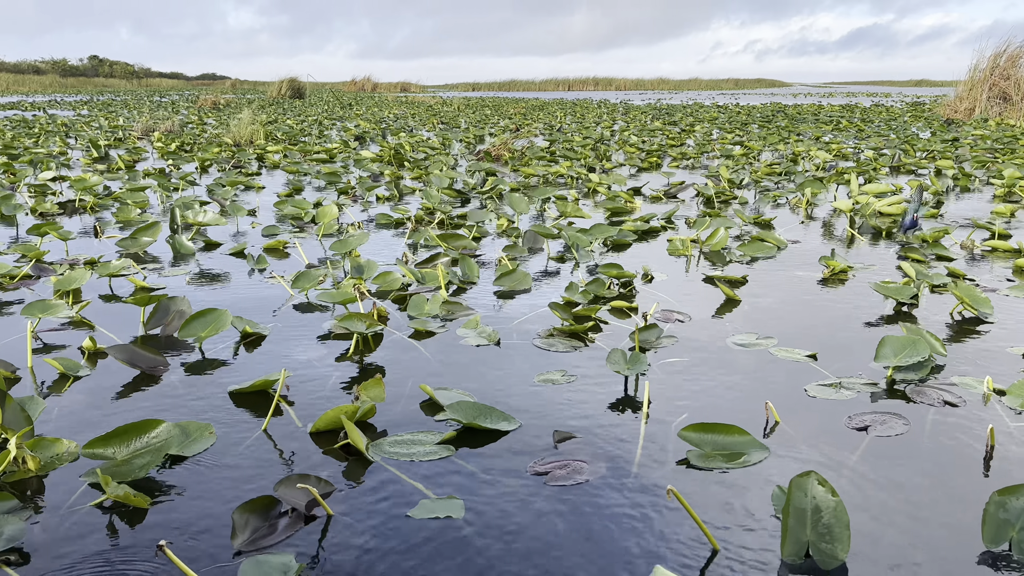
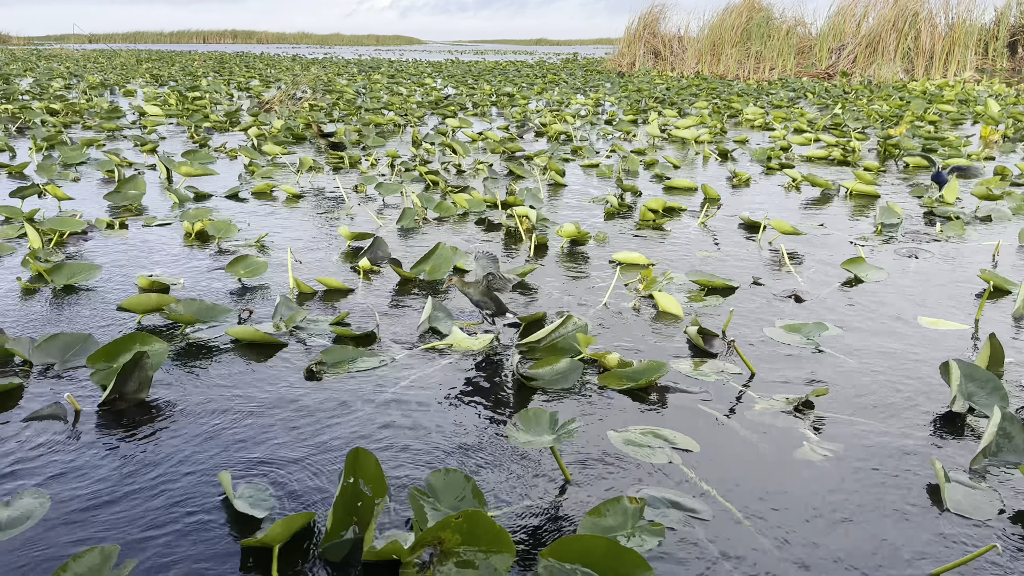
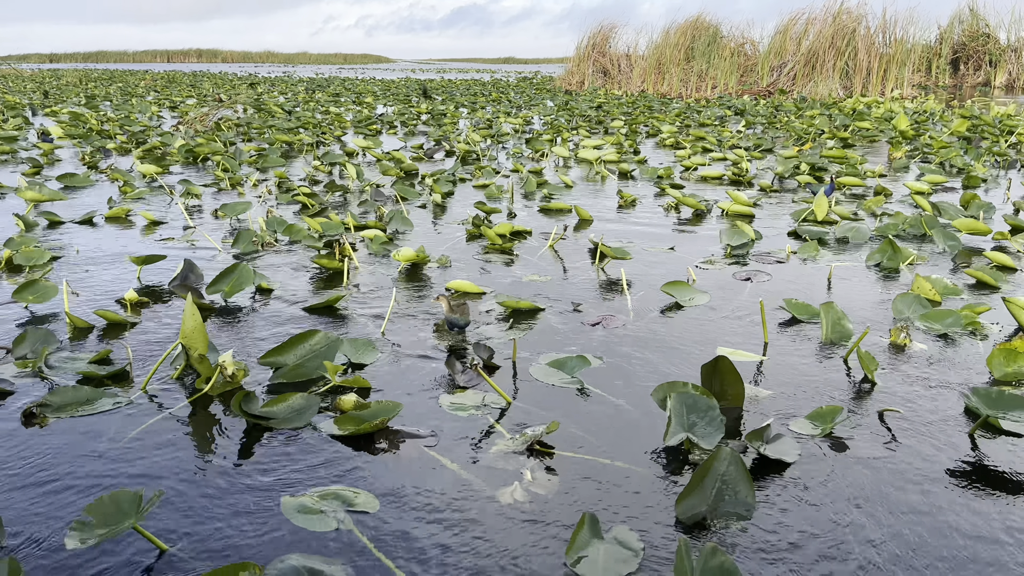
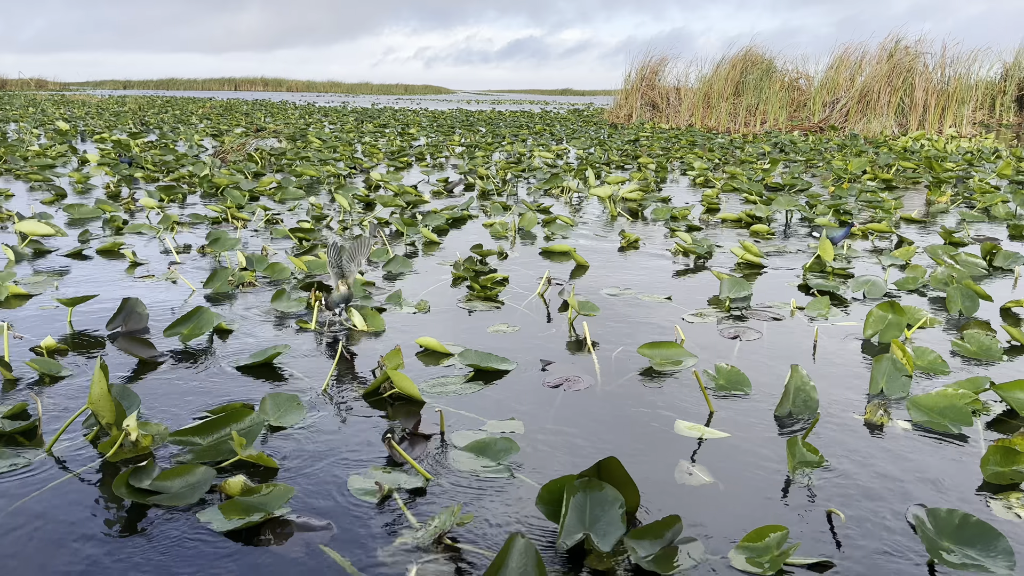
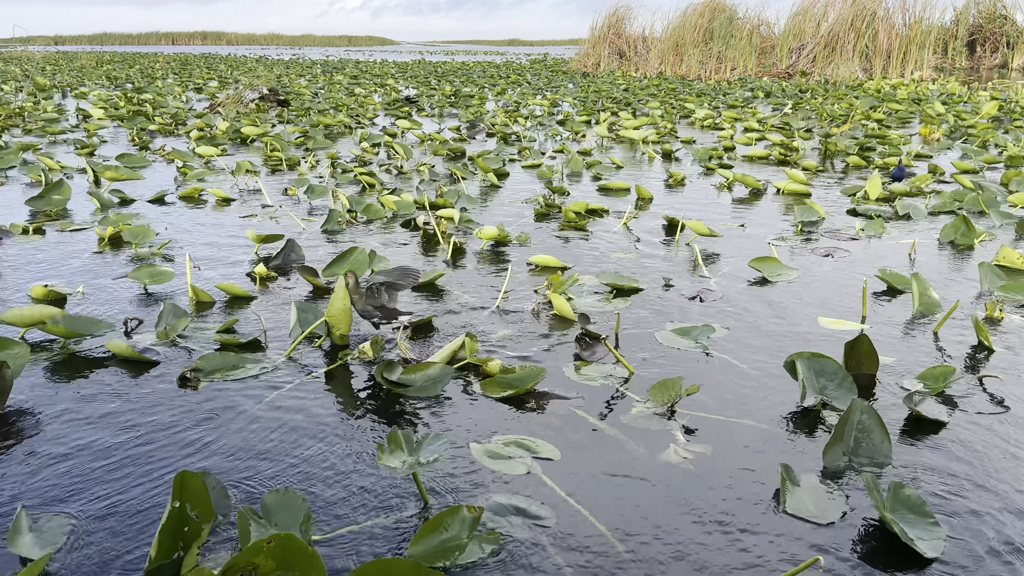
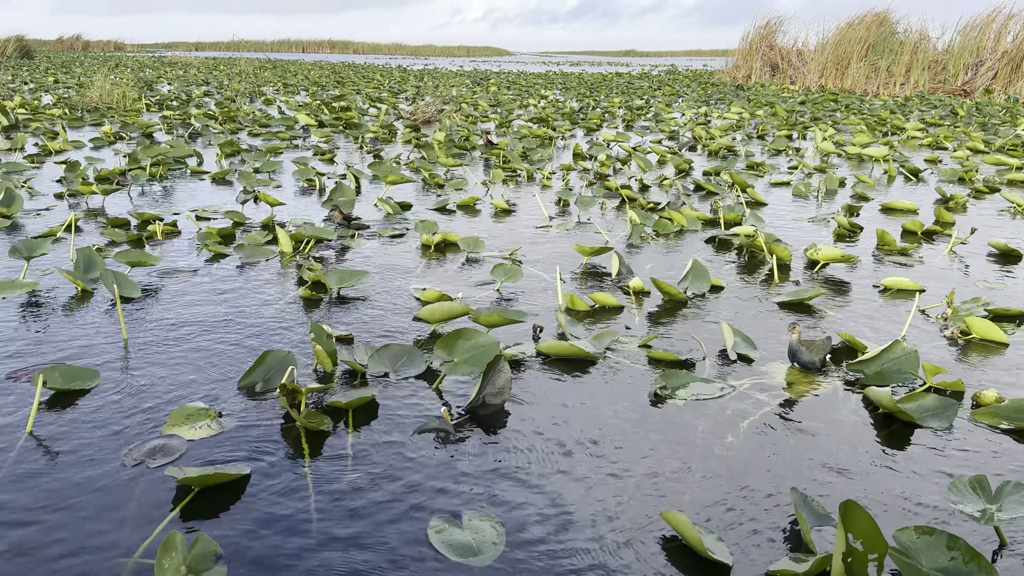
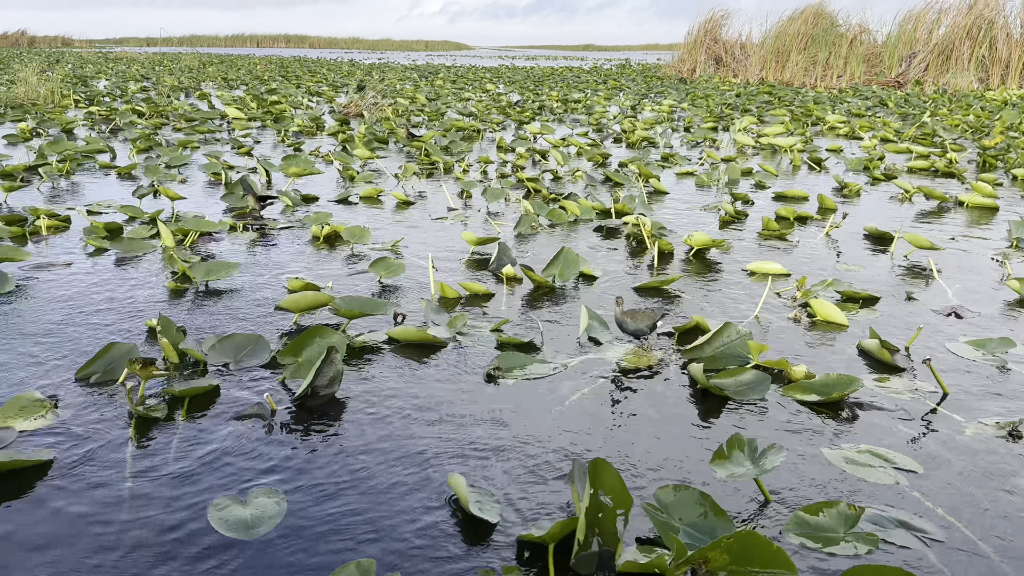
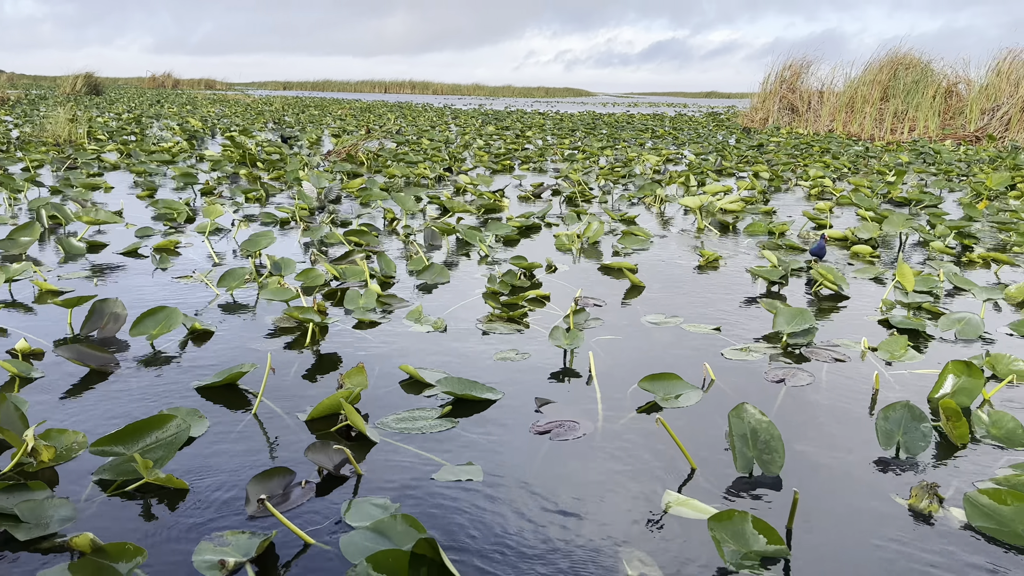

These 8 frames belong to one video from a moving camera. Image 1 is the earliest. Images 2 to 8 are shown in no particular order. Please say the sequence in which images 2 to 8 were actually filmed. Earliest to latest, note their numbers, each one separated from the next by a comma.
8, 4, 3, 5, 2, 7, 6
